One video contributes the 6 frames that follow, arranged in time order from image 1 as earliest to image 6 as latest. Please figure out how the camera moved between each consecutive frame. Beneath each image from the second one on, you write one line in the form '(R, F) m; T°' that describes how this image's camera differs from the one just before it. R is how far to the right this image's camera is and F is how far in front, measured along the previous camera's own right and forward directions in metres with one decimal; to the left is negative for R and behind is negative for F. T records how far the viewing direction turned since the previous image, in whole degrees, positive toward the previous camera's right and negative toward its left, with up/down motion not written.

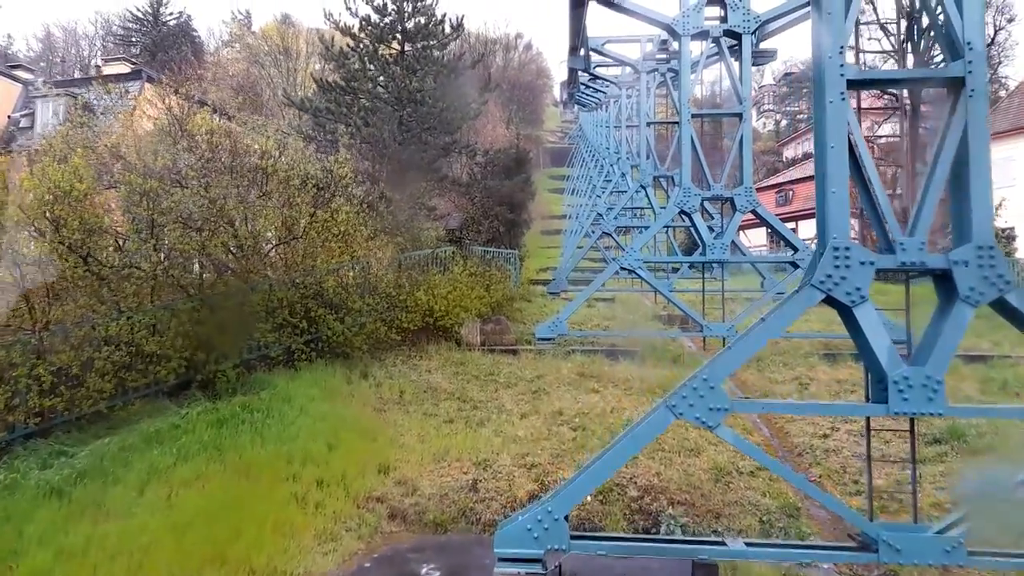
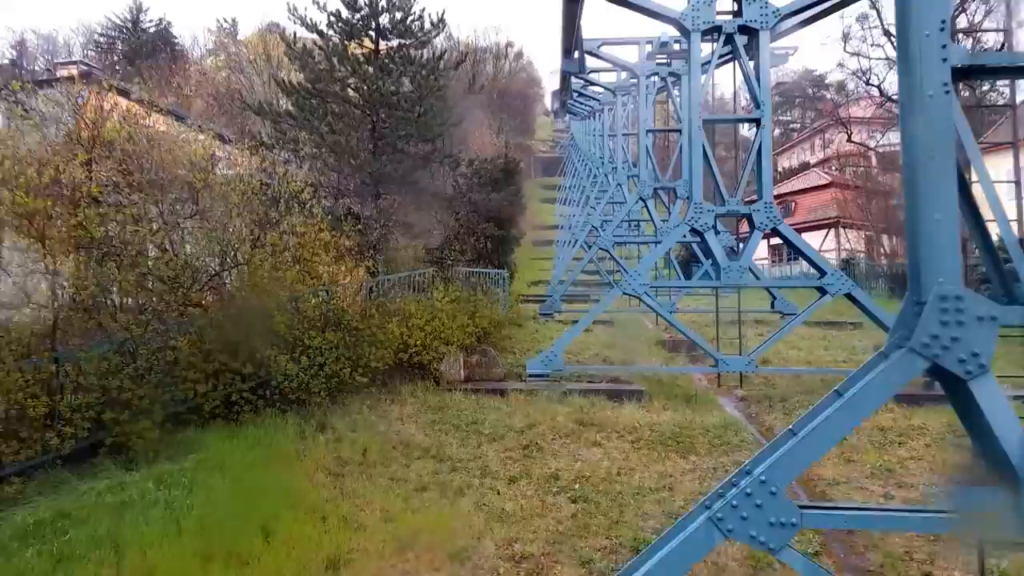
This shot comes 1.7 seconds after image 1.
(0.0, +1.0) m; +1°
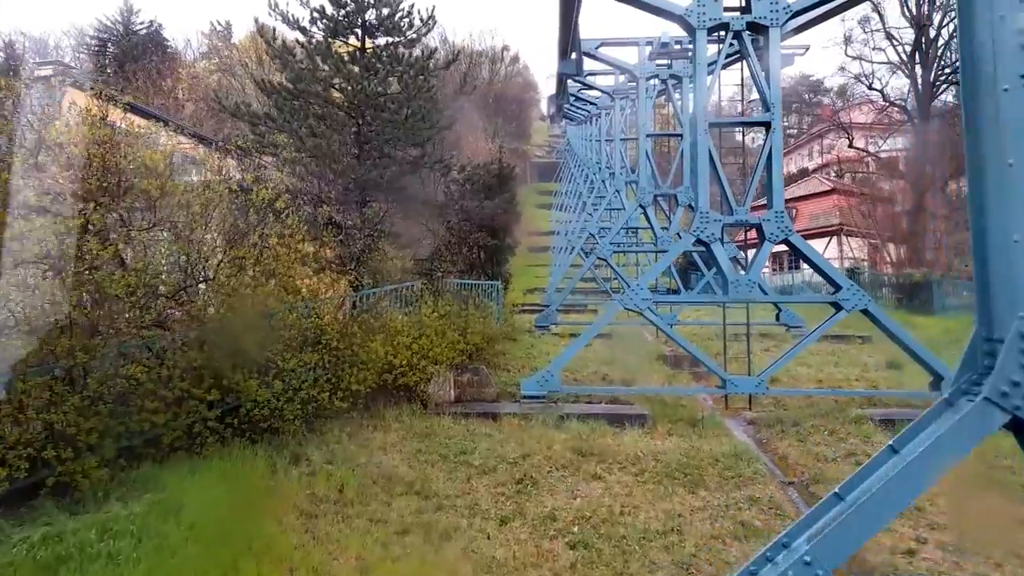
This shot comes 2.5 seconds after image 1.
(0.0, +0.5) m; 0°
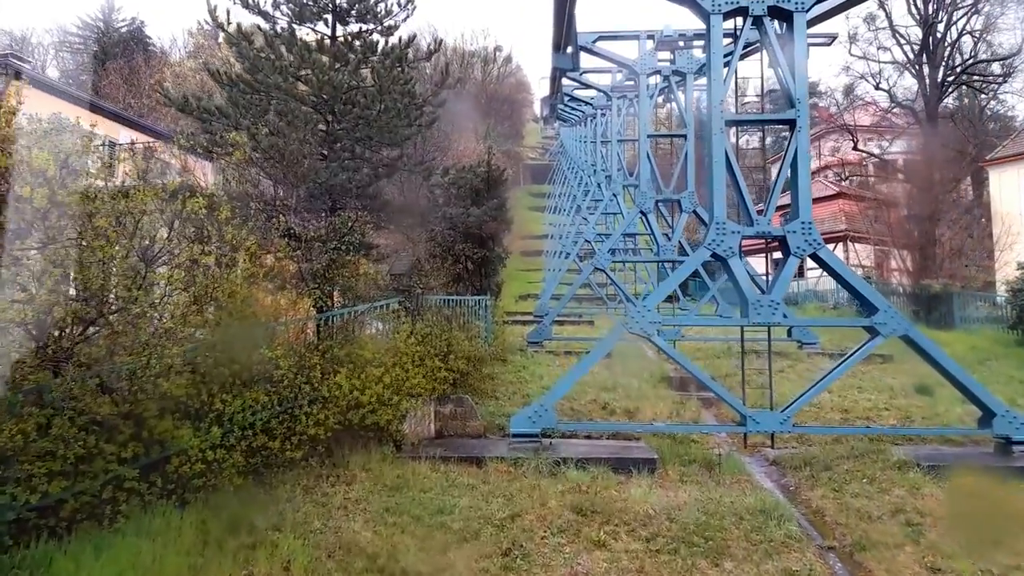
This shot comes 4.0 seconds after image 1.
(0.0, +0.9) m; +1°
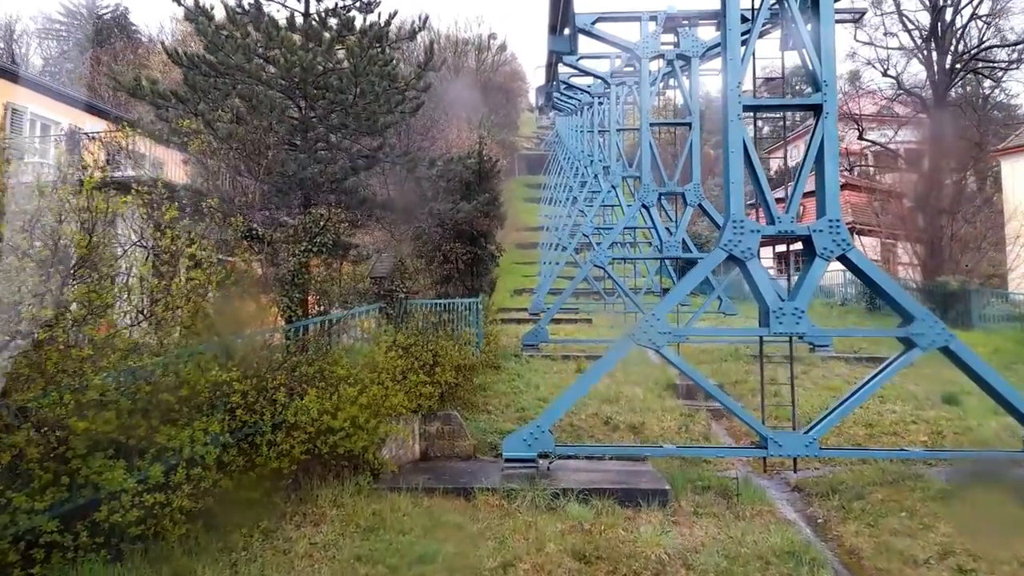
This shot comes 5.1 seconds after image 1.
(0.0, +0.6) m; 0°
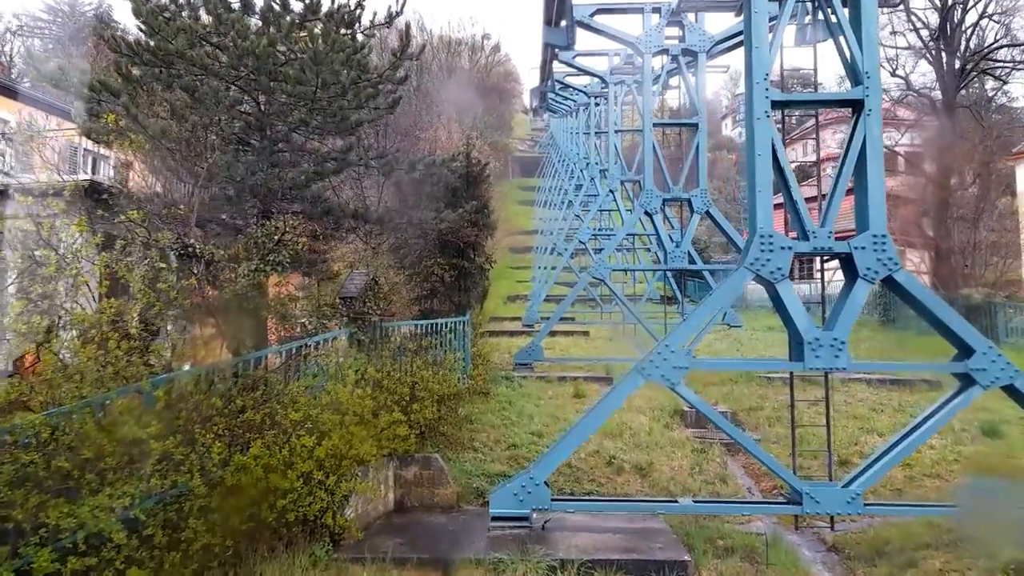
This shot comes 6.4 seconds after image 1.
(0.0, +0.8) m; 0°
